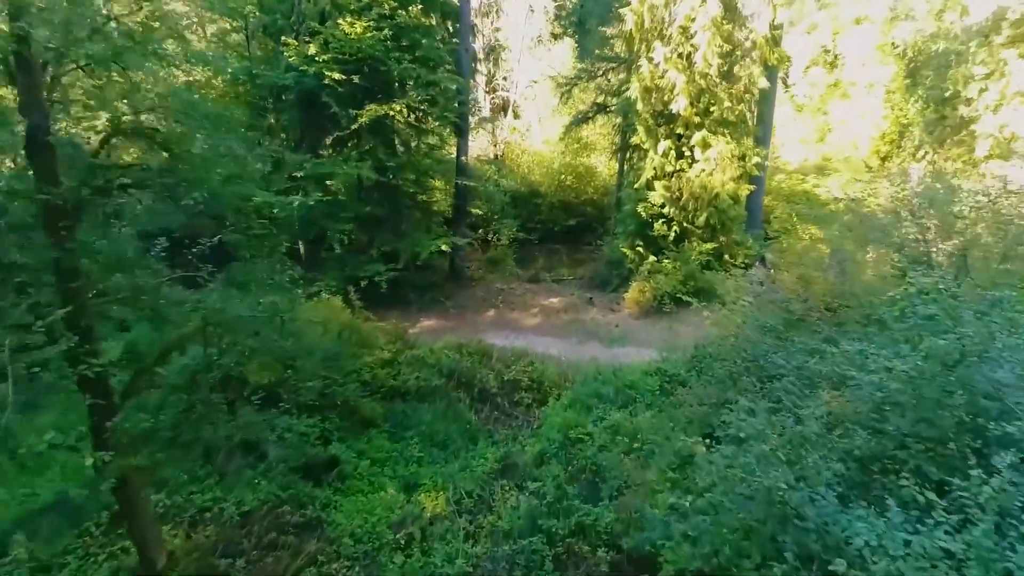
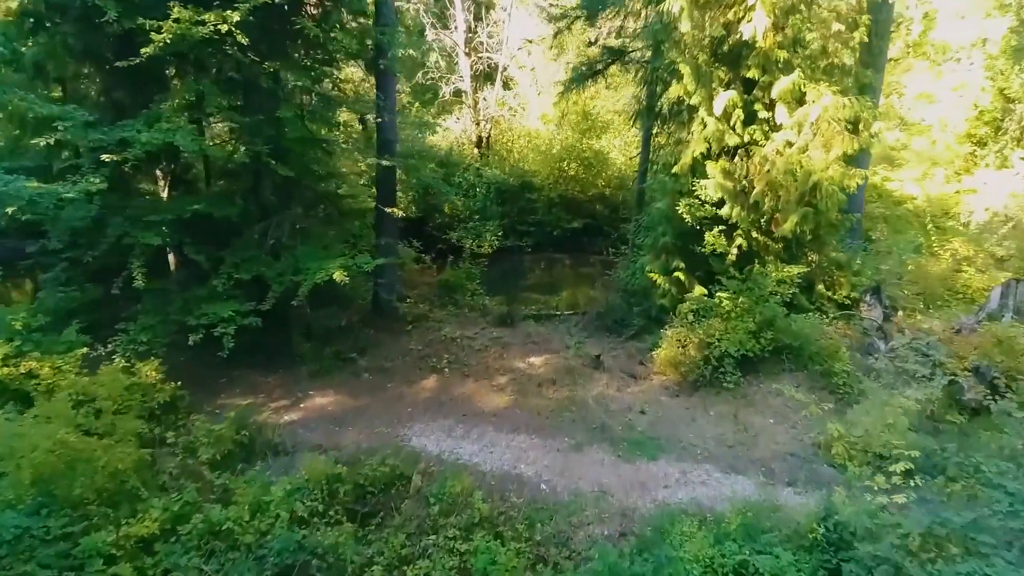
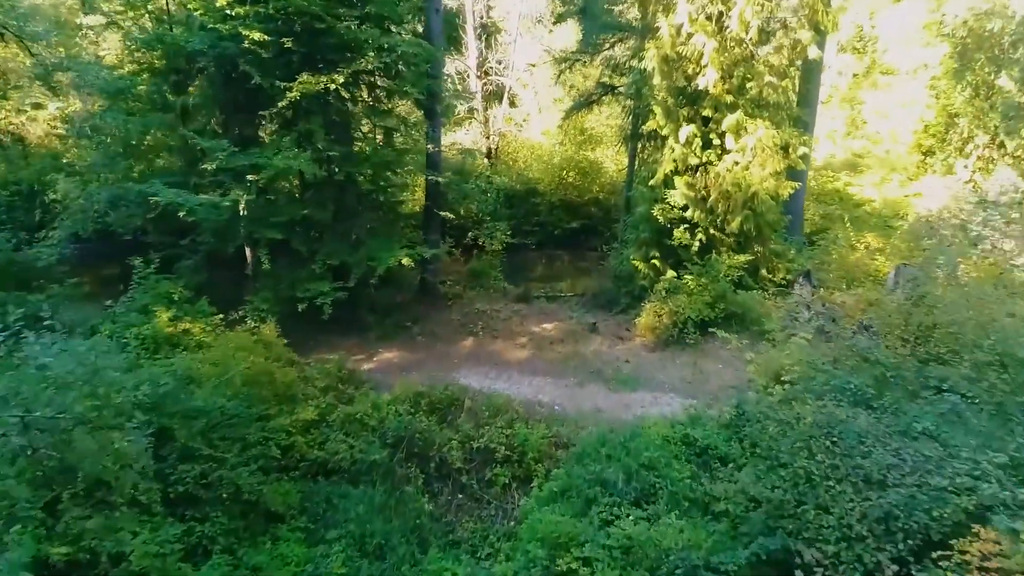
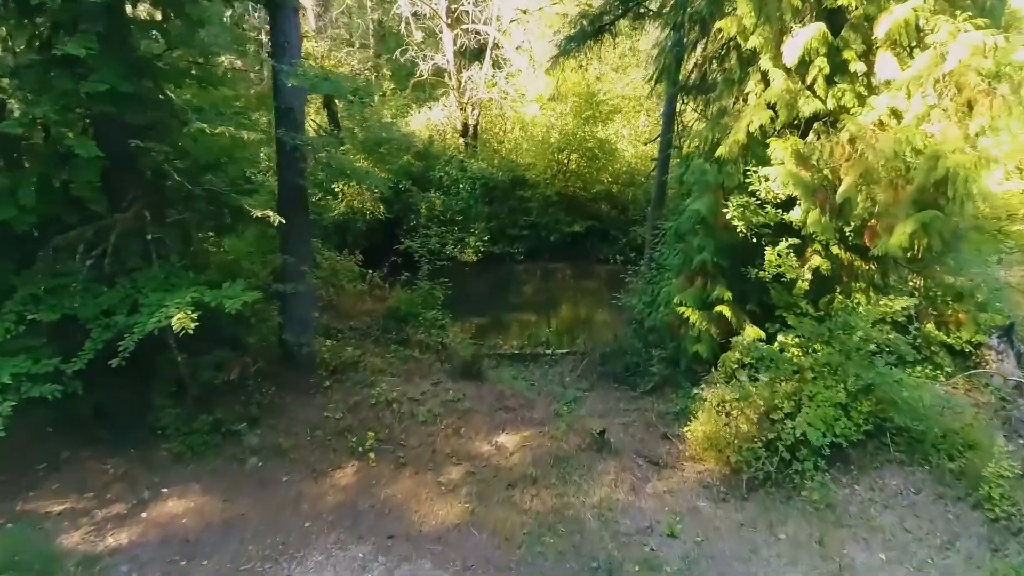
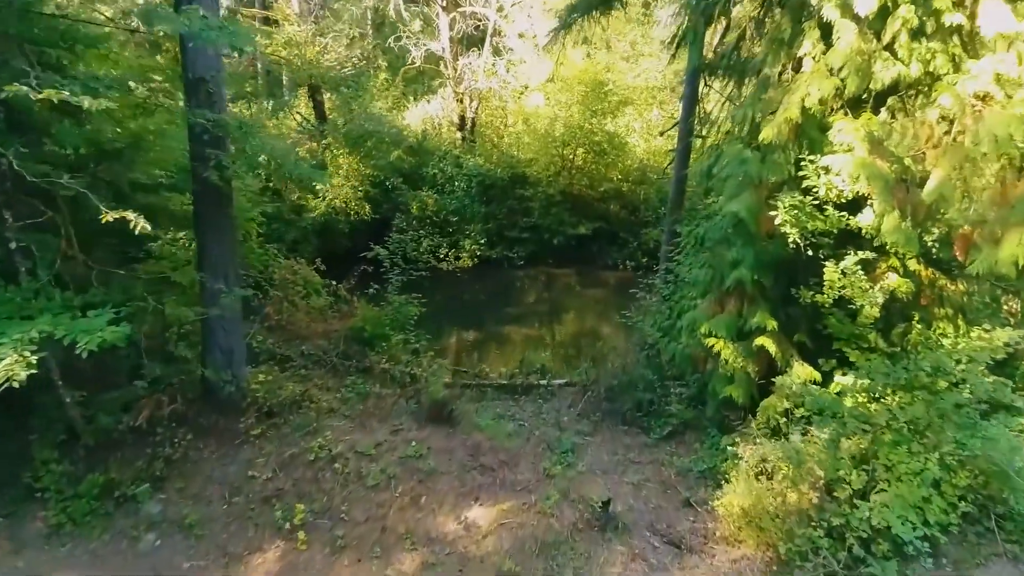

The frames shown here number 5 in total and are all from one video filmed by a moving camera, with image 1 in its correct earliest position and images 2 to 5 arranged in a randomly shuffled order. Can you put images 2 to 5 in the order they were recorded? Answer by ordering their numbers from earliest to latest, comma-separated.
3, 2, 4, 5
